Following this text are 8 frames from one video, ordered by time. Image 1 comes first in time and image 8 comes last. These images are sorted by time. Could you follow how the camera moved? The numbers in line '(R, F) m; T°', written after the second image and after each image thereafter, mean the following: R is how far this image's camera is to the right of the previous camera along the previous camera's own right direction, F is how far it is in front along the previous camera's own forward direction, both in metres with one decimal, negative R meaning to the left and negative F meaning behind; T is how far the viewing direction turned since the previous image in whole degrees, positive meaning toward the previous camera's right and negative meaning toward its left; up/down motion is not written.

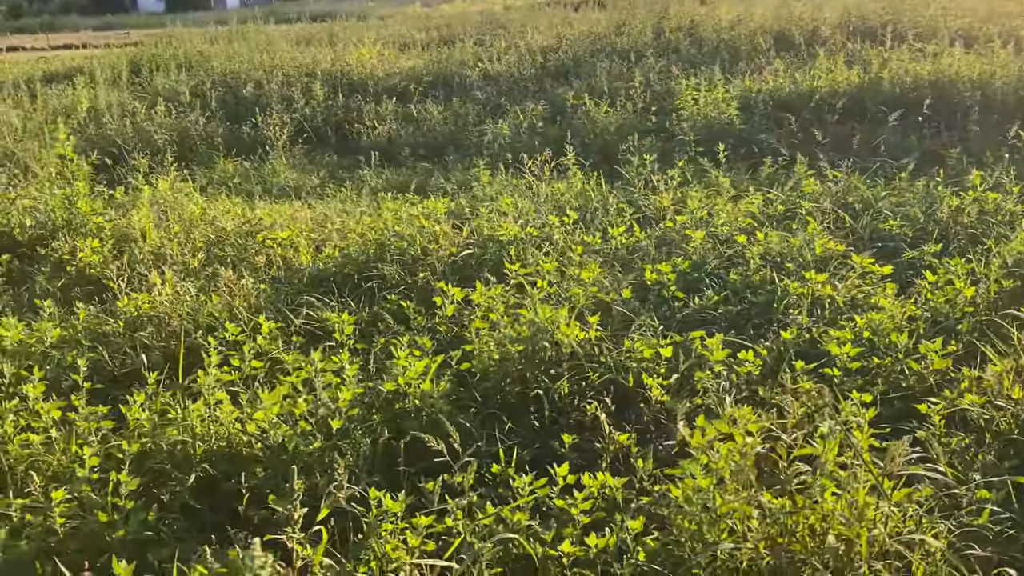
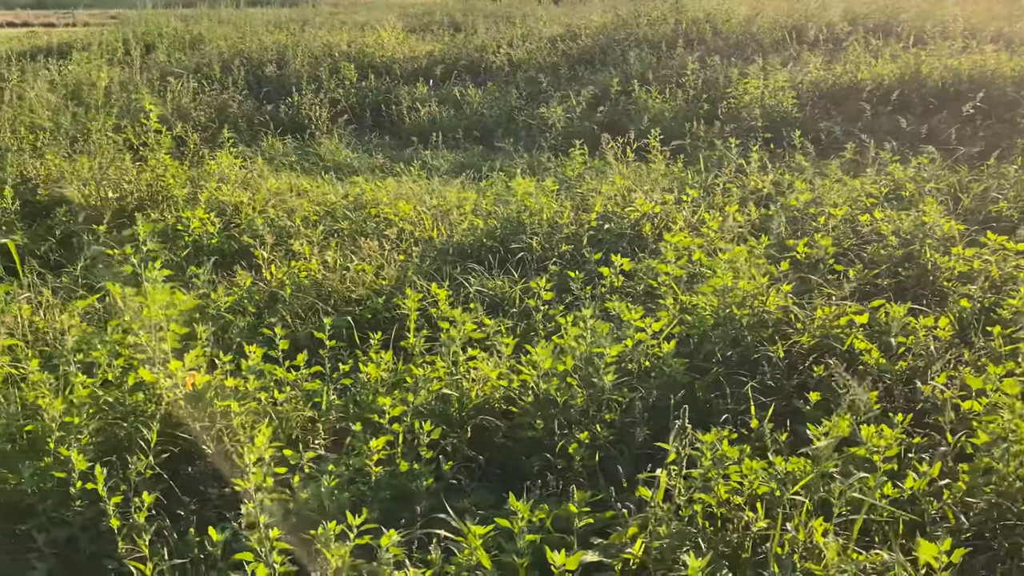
(-1.0, 0.0) m; +4°
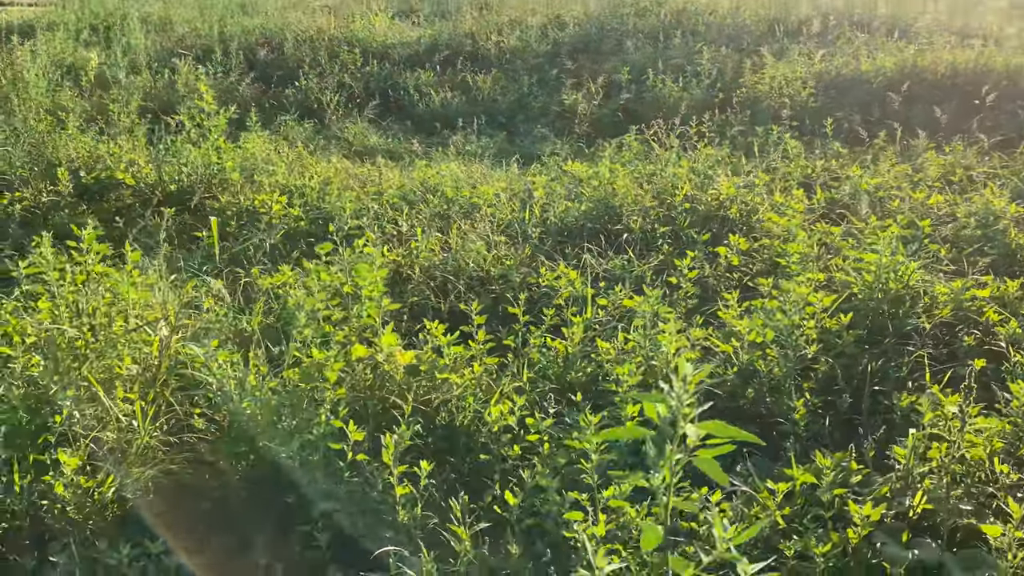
(-0.9, -0.1) m; +5°
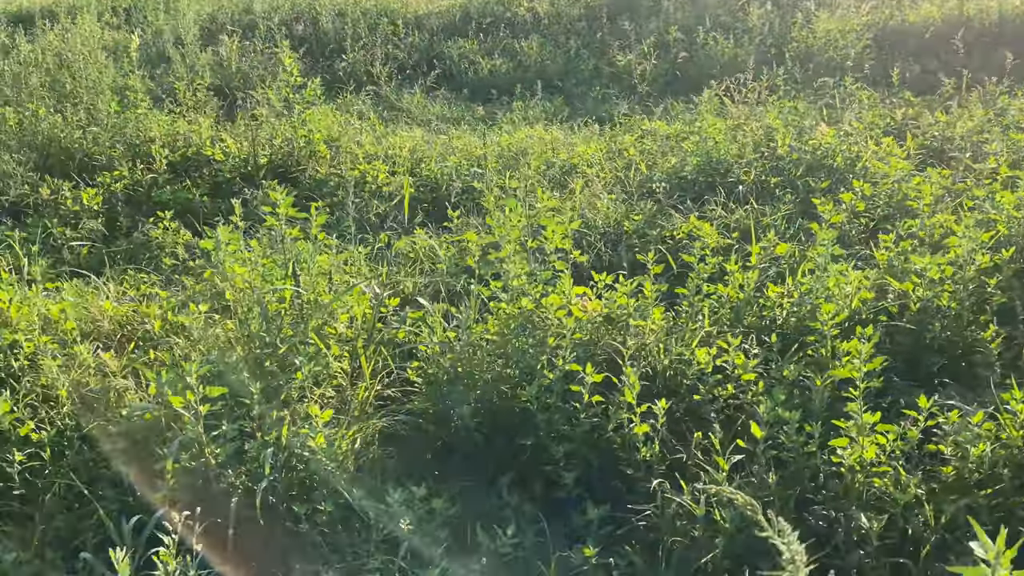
(-0.6, -0.1) m; +1°
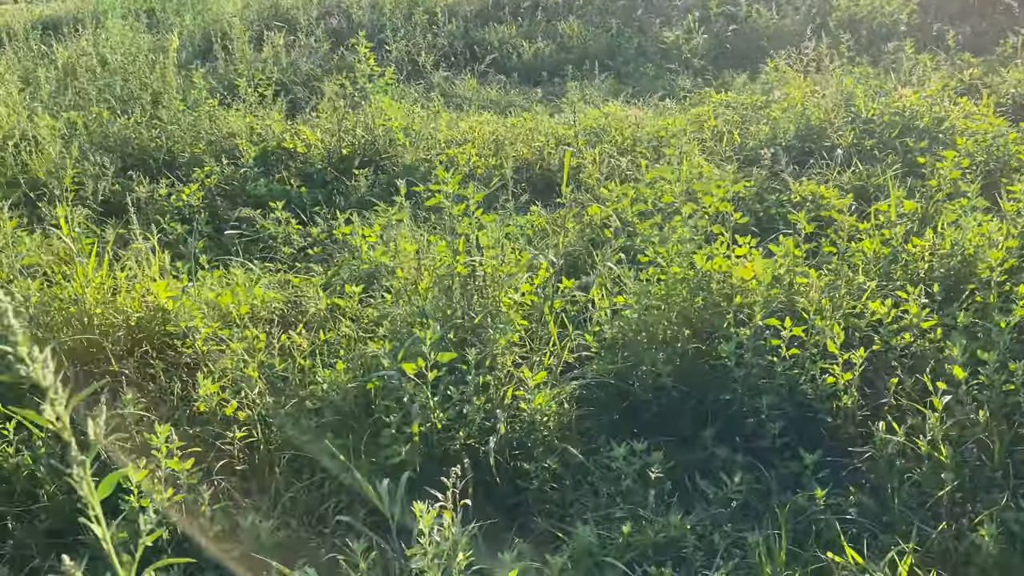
(-0.6, -0.1) m; 0°
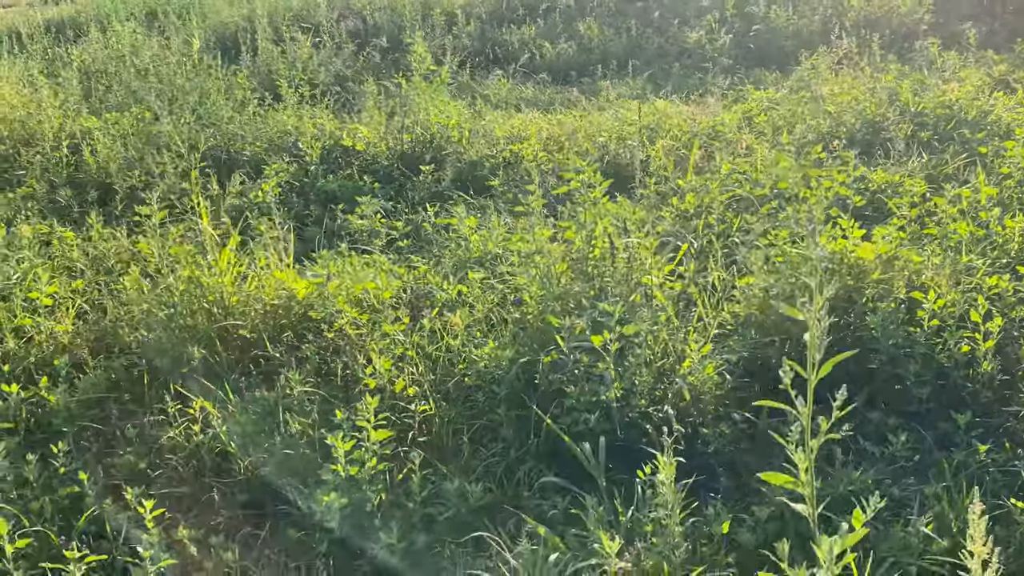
(-0.6, -0.1) m; +2°
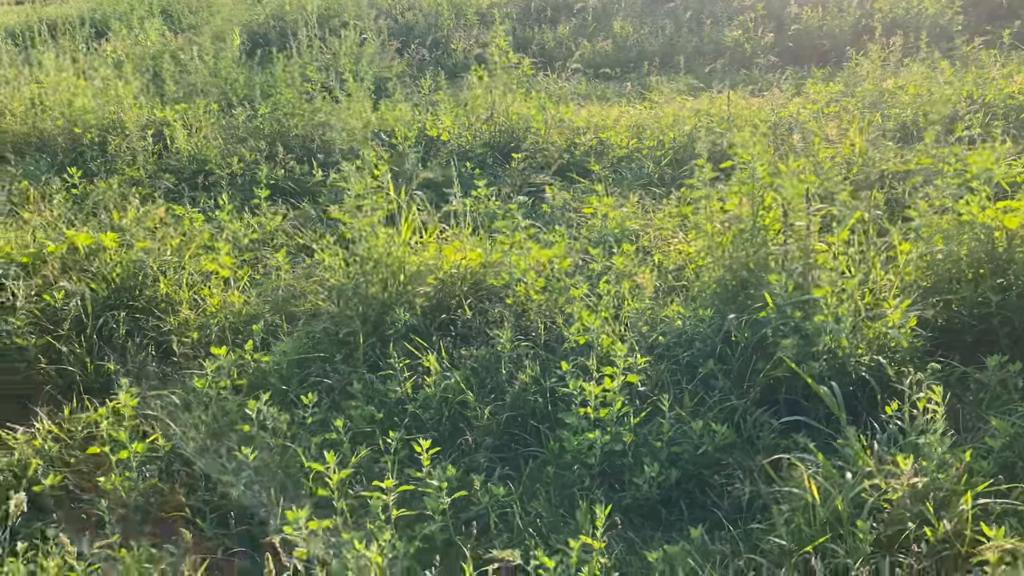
(-0.8, -0.2) m; +2°
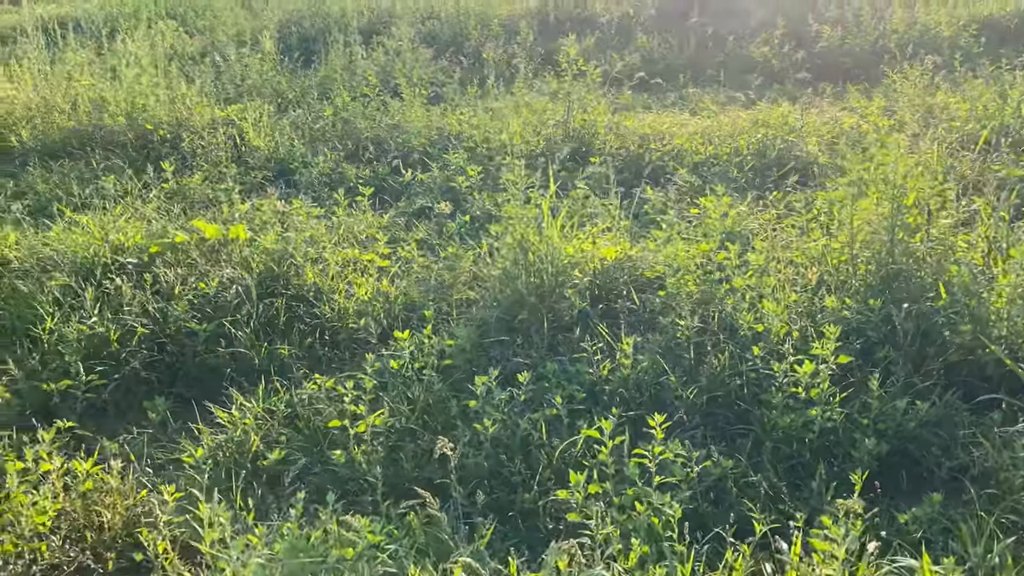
(-0.8, -0.1) m; +3°
